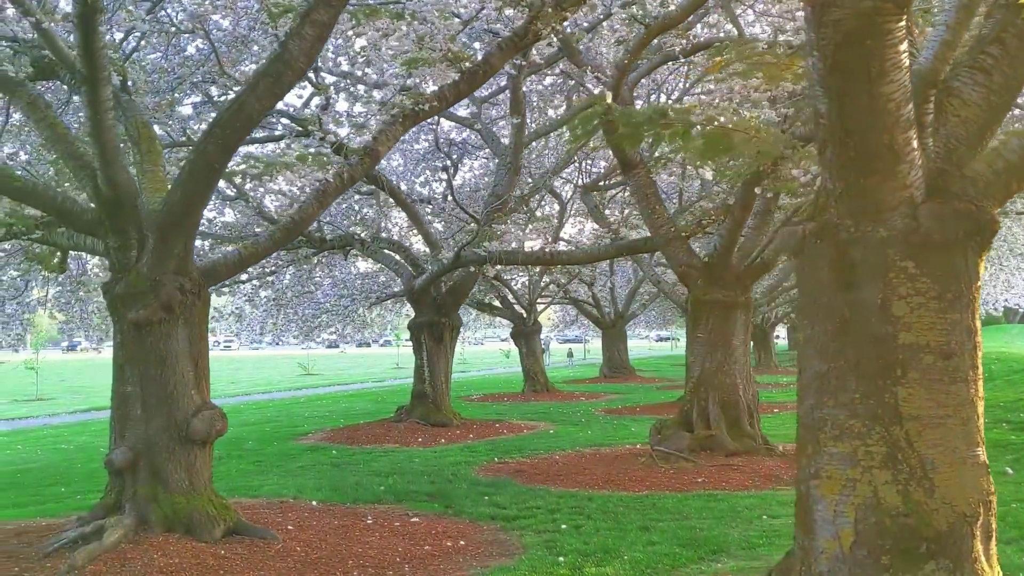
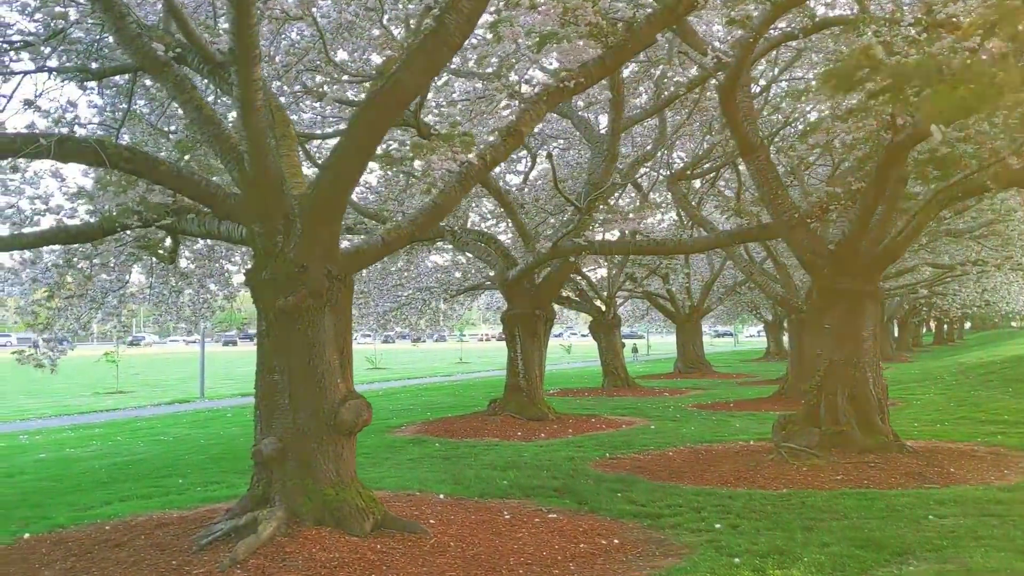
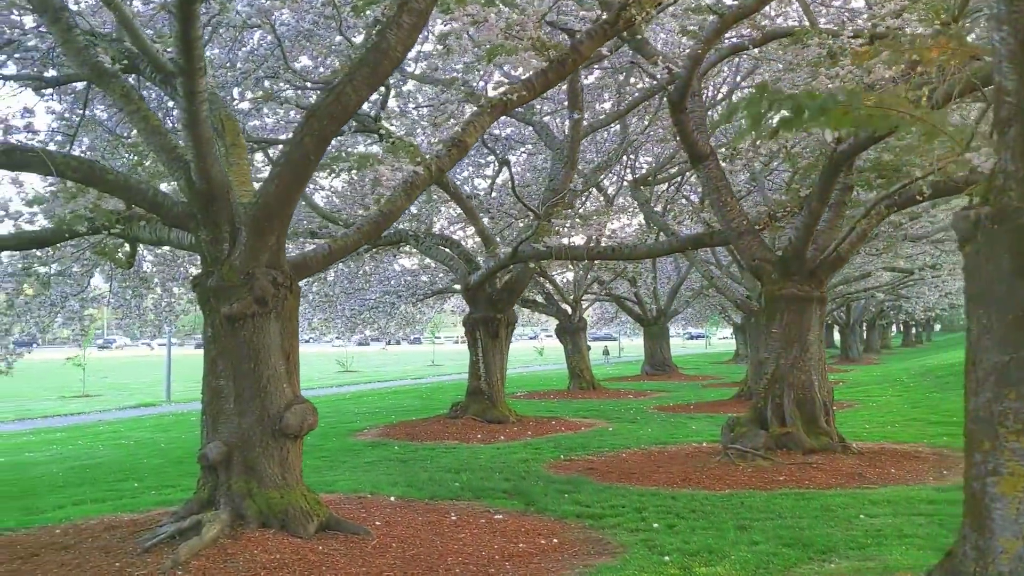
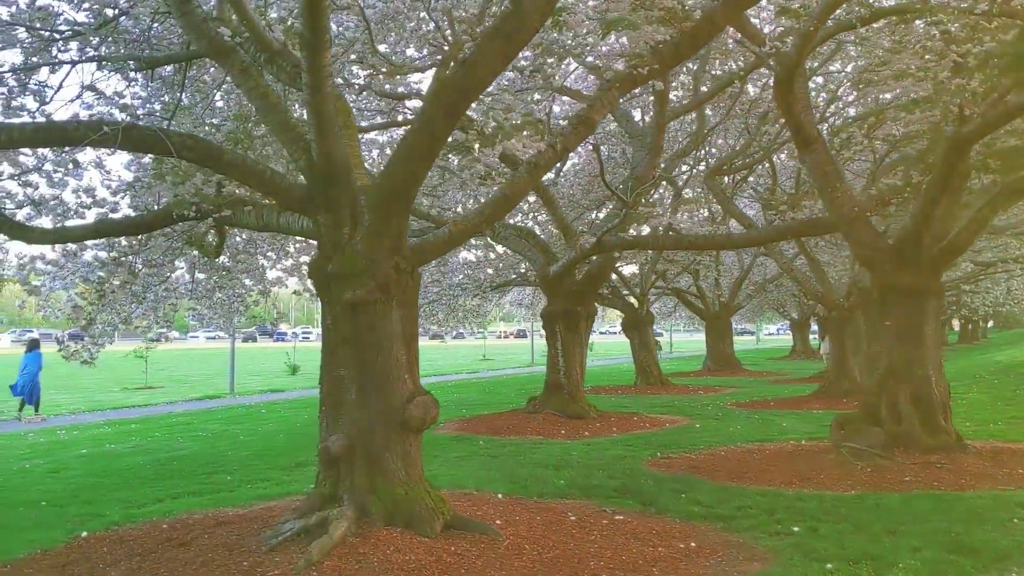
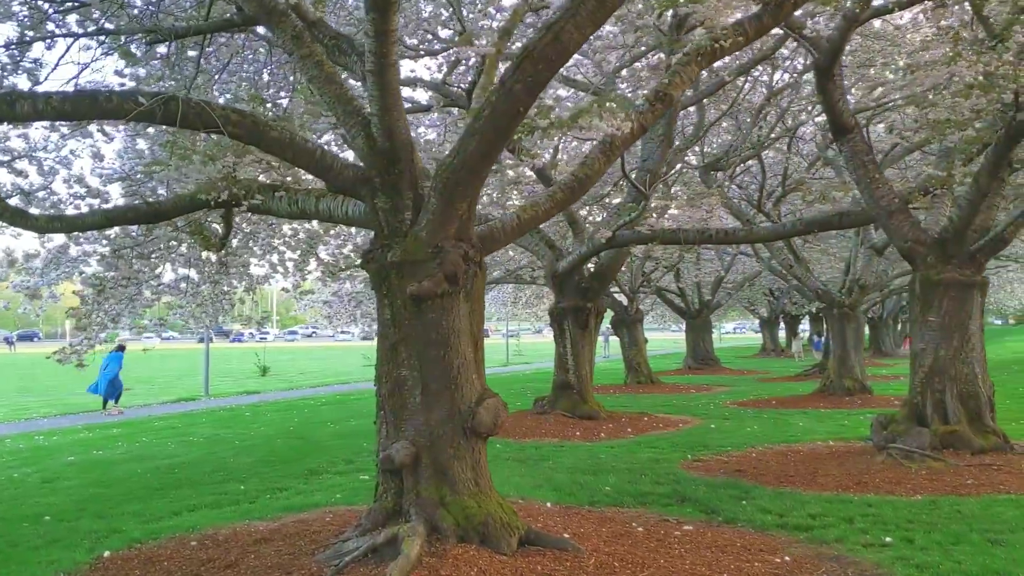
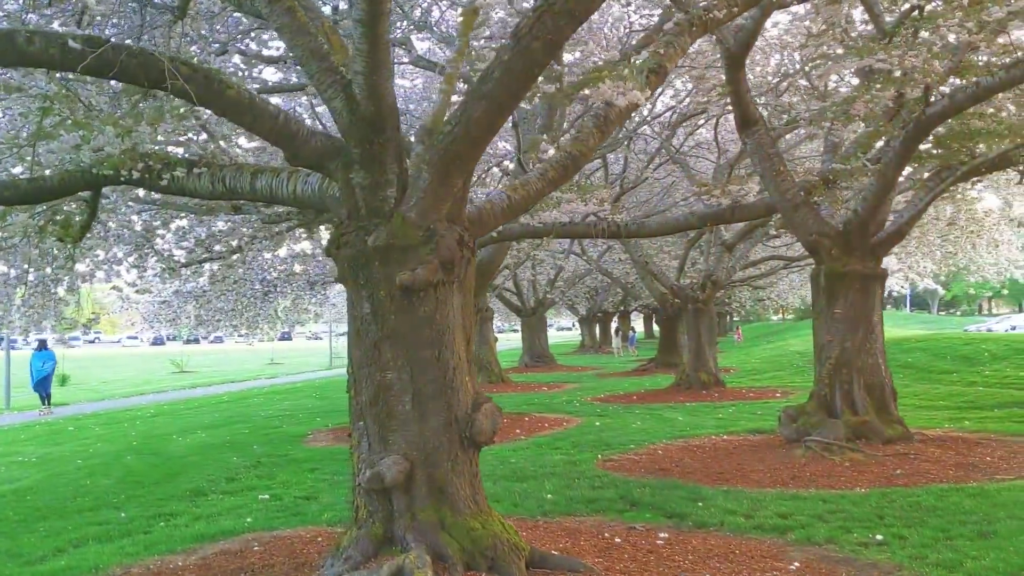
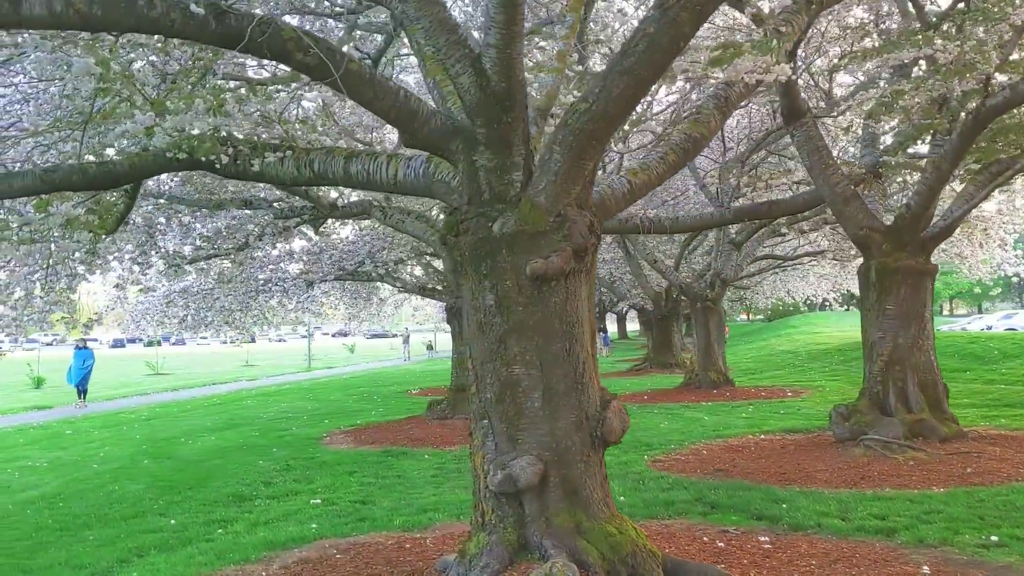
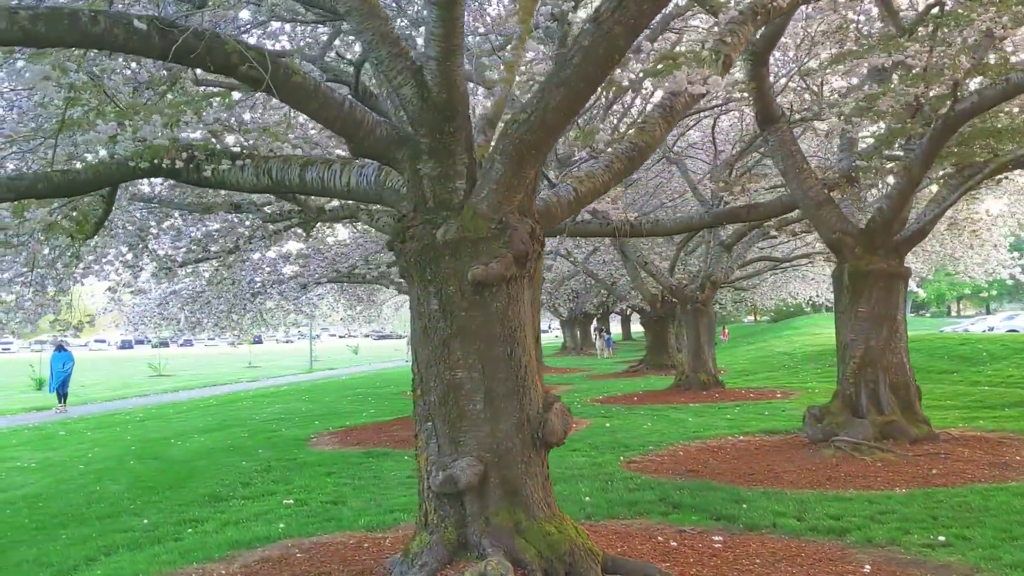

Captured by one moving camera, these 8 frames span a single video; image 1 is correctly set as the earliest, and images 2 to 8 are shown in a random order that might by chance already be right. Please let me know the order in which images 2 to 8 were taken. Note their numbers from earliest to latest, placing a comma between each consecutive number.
3, 2, 4, 5, 6, 8, 7
